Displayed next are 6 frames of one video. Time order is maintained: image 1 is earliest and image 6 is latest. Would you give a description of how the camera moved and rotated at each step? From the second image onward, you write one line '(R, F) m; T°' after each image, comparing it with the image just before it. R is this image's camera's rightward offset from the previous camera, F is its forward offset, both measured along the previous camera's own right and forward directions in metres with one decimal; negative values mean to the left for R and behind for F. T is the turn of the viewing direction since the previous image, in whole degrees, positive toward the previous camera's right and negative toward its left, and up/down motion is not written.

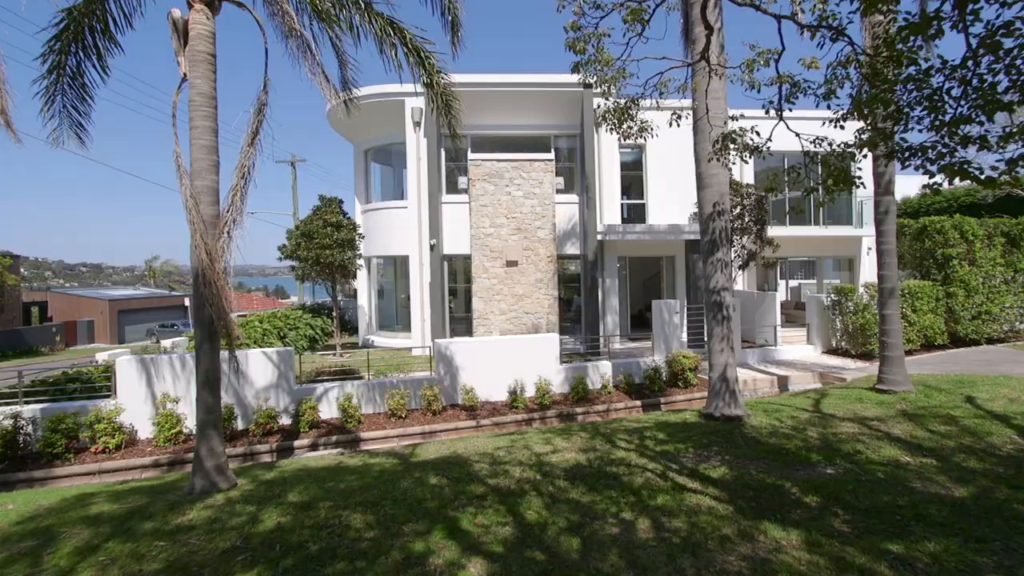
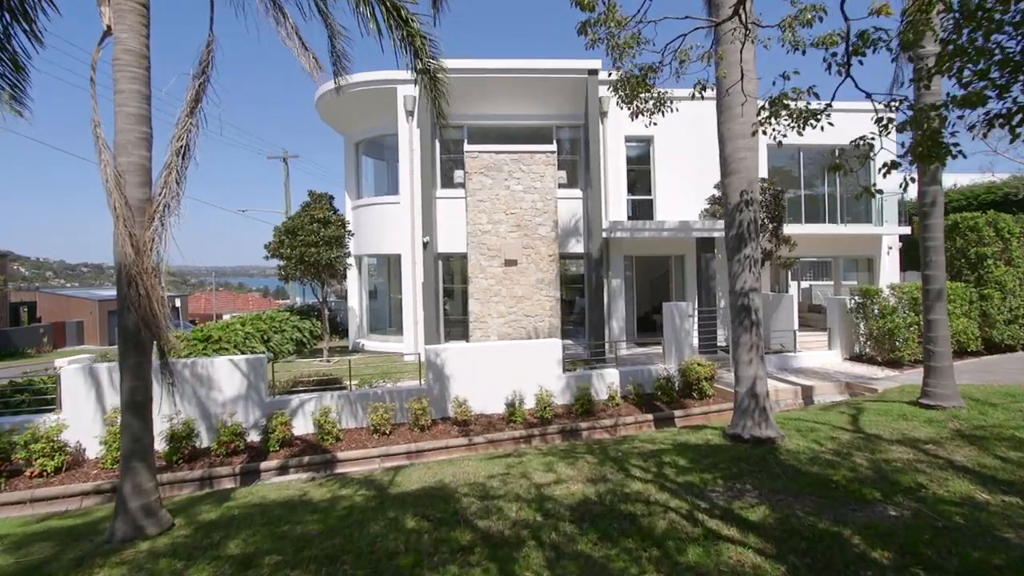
(+0.1, +0.9) m; 0°
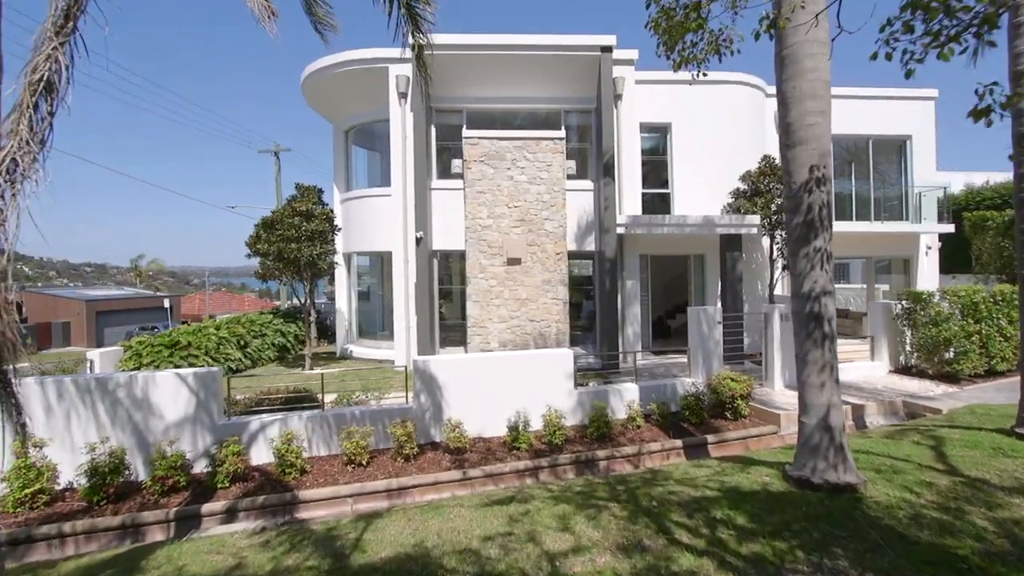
(0.0, +1.3) m; 0°
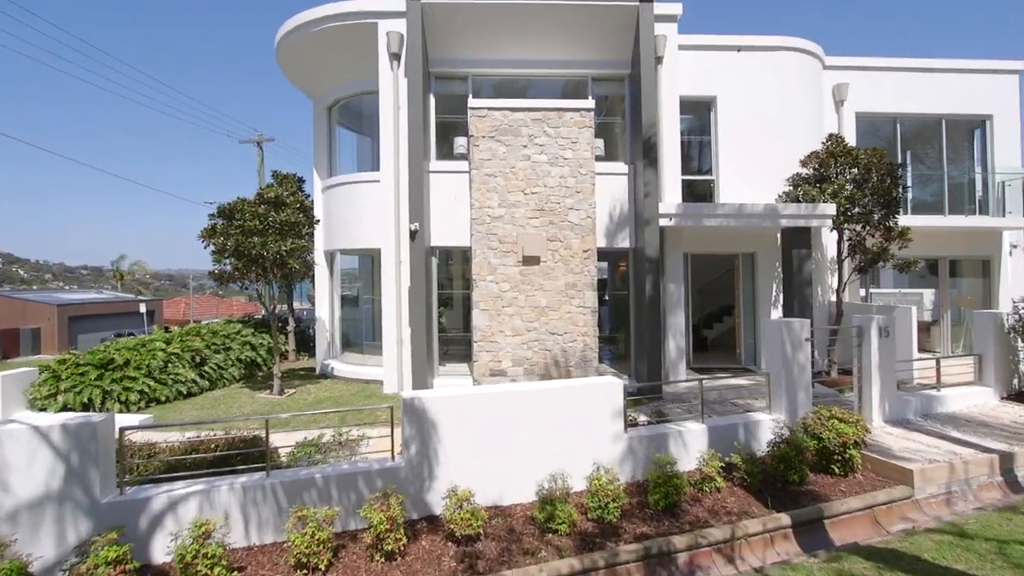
(-0.4, +2.1) m; 0°
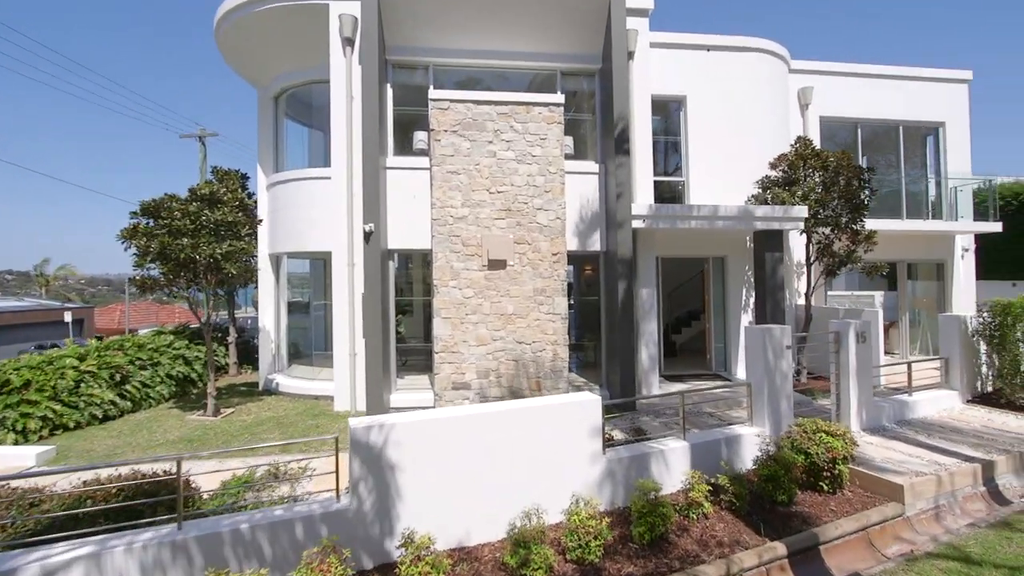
(0.0, +0.6) m; +5°
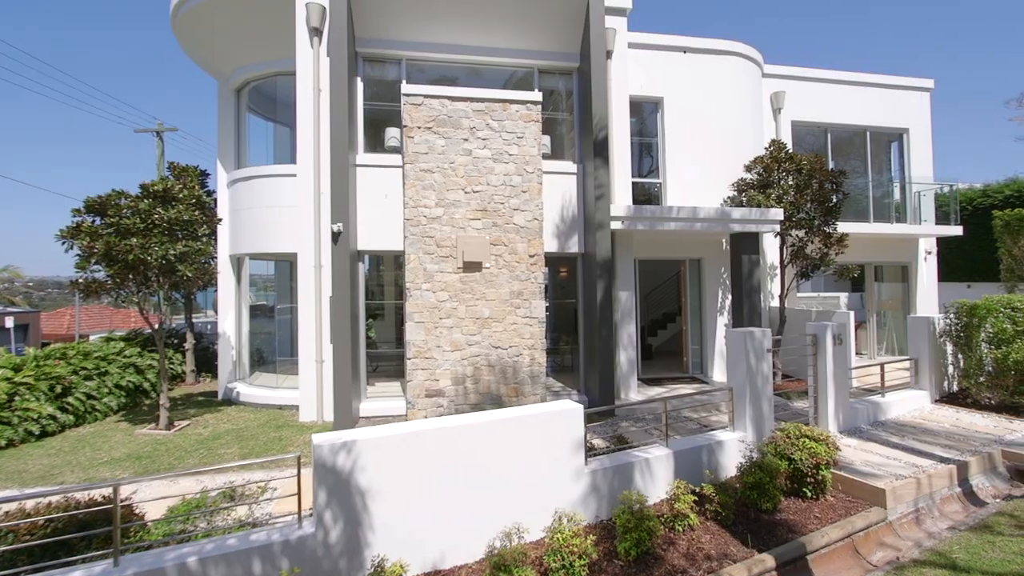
(0.0, +0.3) m; +3°
